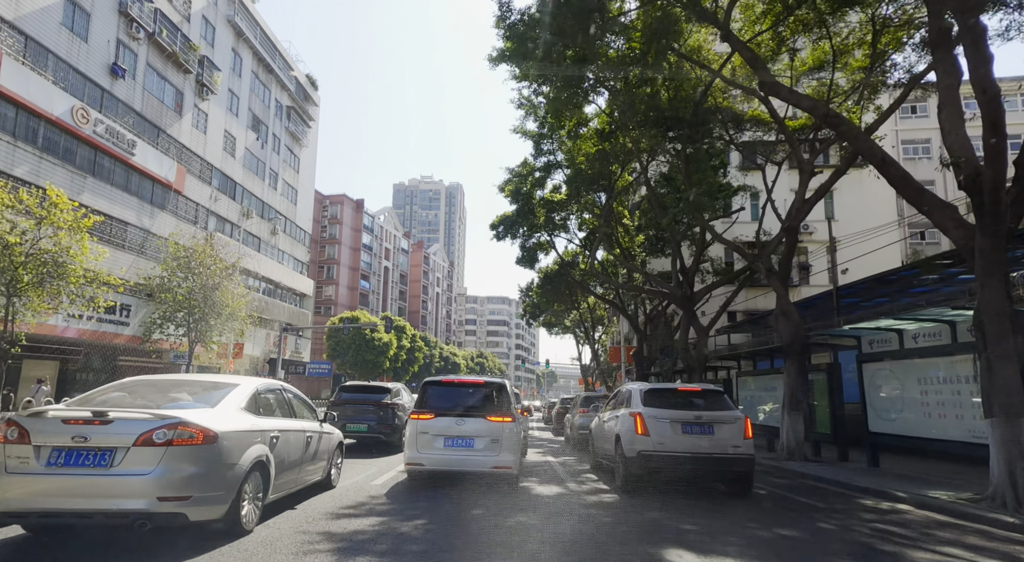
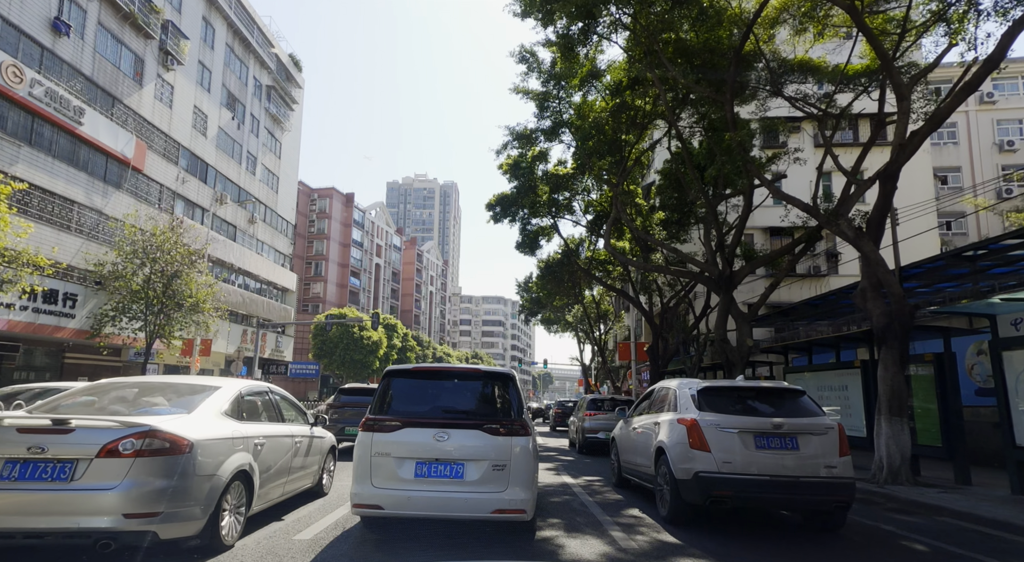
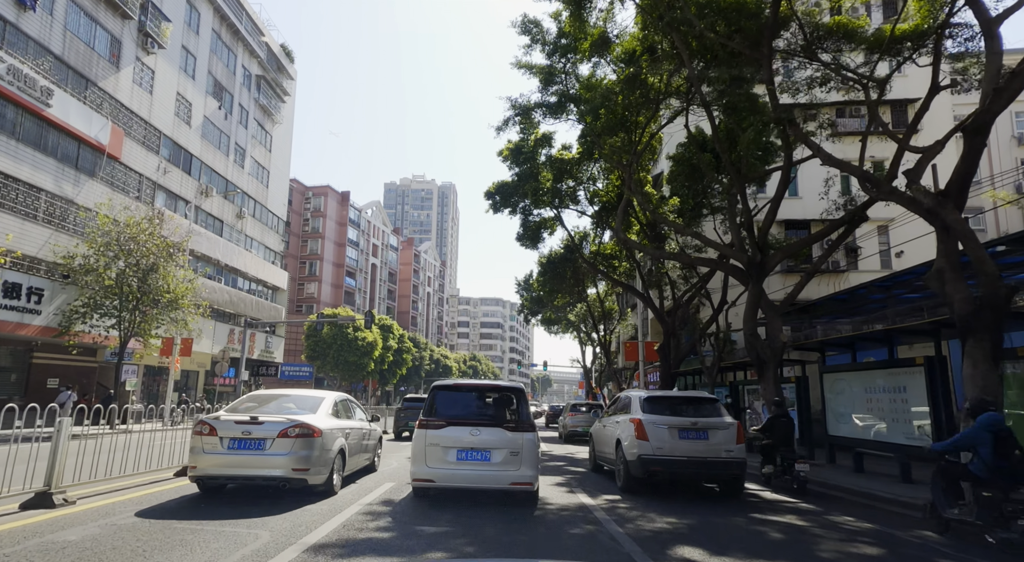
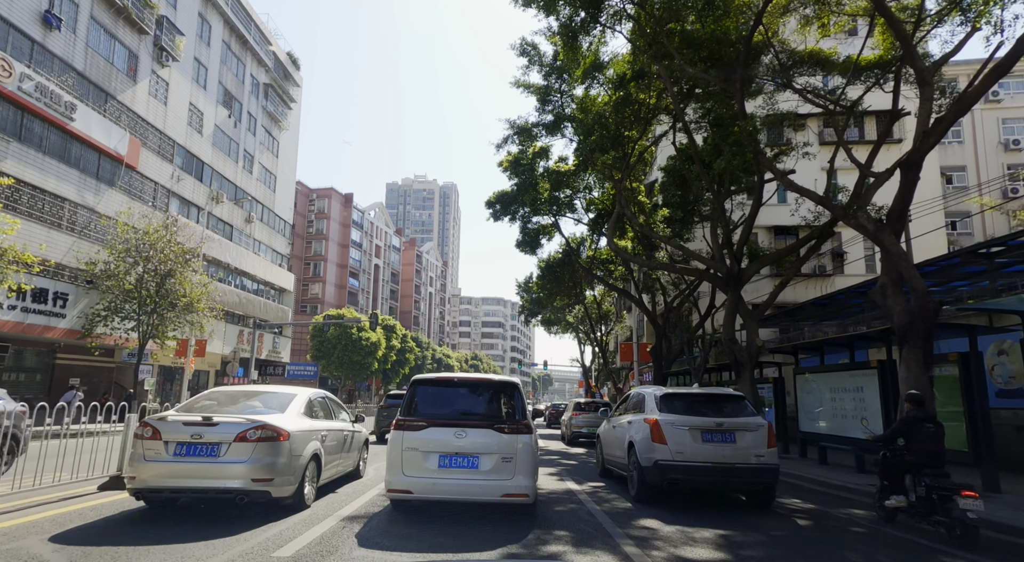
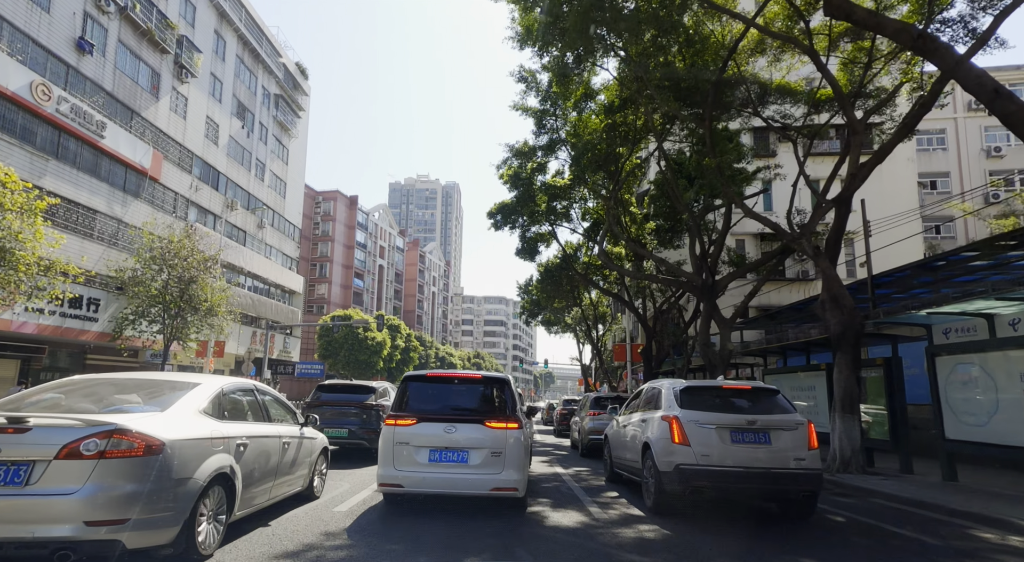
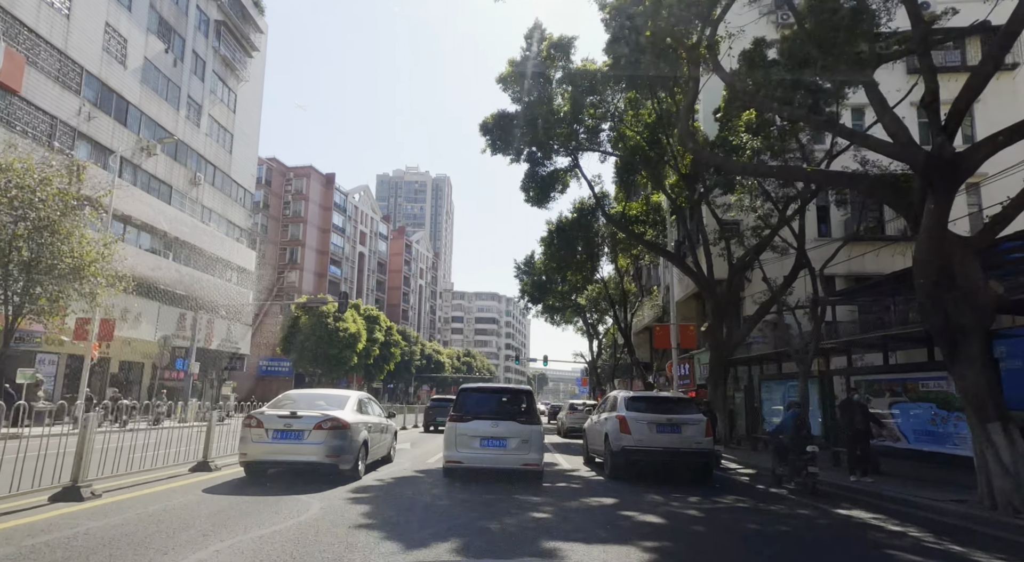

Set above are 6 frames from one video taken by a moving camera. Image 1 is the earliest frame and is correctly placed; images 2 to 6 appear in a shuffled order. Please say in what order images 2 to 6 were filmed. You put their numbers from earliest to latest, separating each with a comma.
5, 2, 4, 3, 6
